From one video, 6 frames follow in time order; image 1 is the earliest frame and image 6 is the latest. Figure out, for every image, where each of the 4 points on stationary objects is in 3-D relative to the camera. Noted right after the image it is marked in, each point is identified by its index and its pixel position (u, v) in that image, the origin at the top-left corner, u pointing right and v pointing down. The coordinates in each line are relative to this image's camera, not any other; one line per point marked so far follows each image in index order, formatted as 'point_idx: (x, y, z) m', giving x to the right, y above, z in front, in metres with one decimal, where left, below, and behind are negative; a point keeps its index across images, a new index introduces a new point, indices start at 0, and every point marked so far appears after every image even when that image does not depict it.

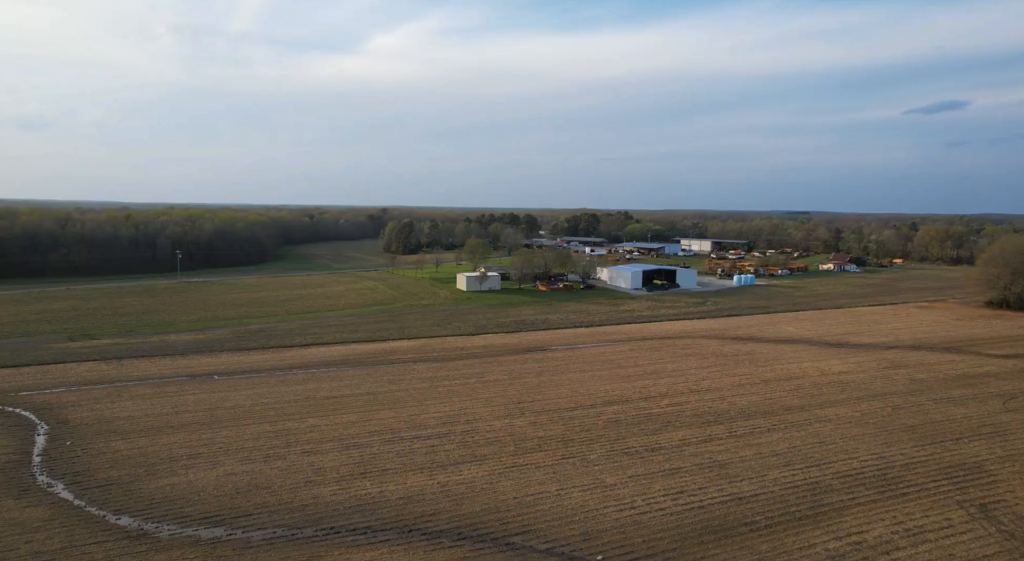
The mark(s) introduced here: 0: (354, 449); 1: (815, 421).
0: (-3.6, -4.0, +16.9) m
1: (+7.8, -3.6, +18.8) m
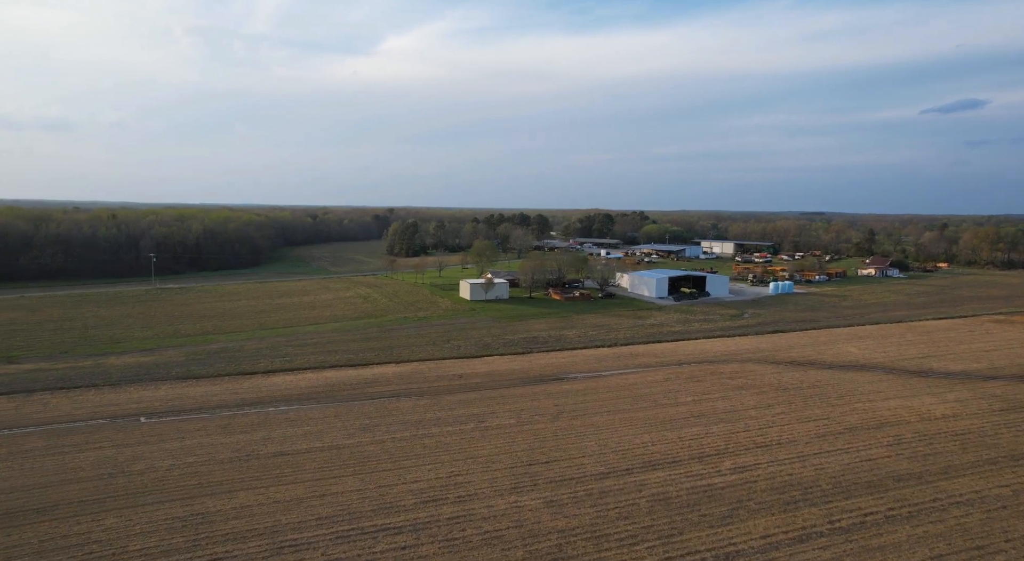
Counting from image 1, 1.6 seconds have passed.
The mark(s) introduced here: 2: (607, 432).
0: (-3.5, -4.4, +11.6) m
1: (+8.0, -4.1, +13.3) m
2: (+2.4, -3.8, +18.2) m
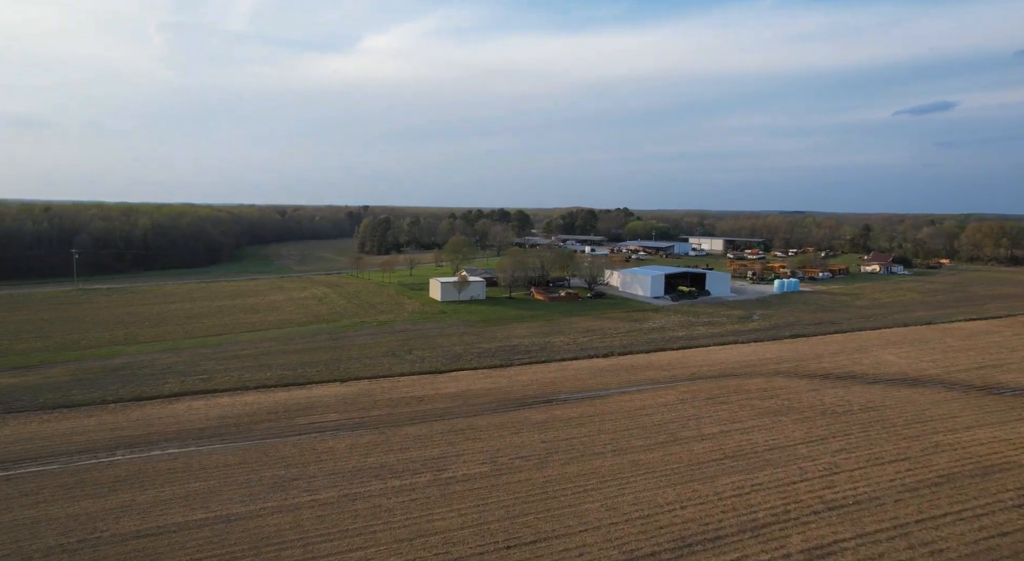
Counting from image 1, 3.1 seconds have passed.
0: (-3.8, -4.3, +6.3) m
1: (+7.6, -4.0, +8.4) m
2: (+1.9, -3.7, +13.2) m
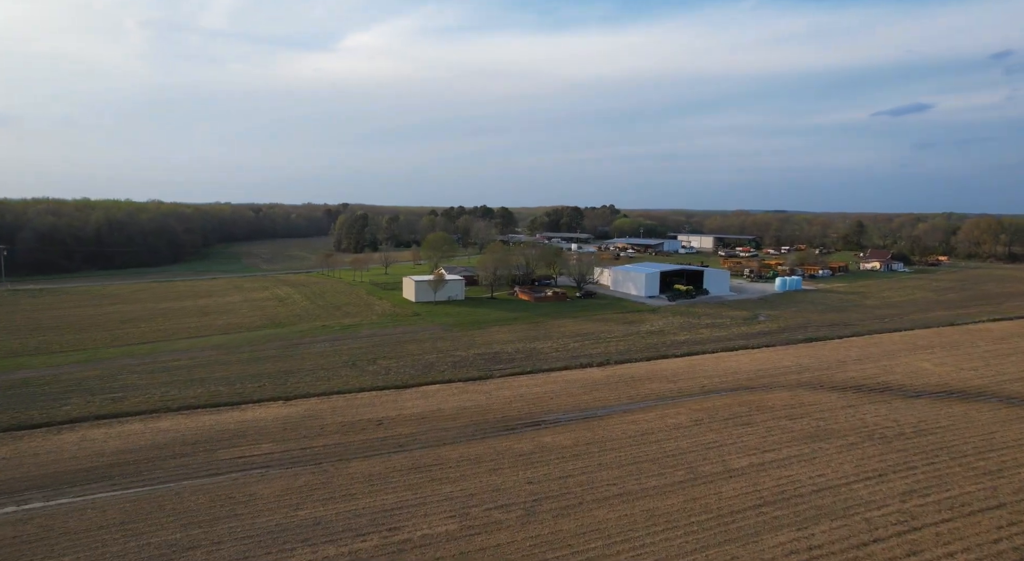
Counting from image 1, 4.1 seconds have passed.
0: (-4.0, -4.2, +2.8) m
1: (+7.4, -3.9, +5.1) m
2: (+1.6, -3.6, +9.8) m
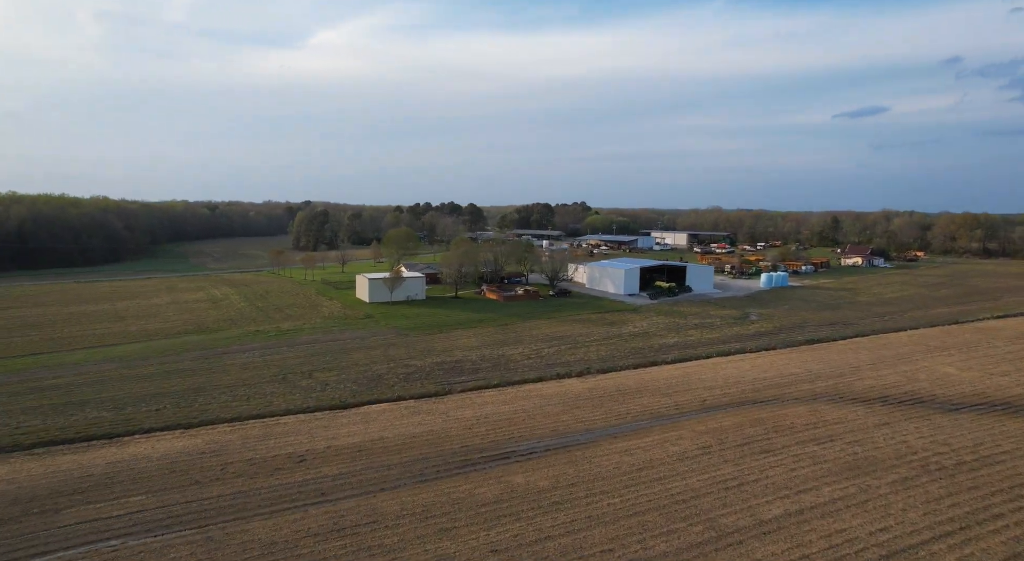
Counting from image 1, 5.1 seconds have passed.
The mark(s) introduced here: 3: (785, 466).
0: (-4.1, -4.1, -0.7) m
1: (+7.2, -3.7, +2.0) m
2: (+1.2, -3.5, +6.5) m
3: (+4.5, -3.1, +11.9) m
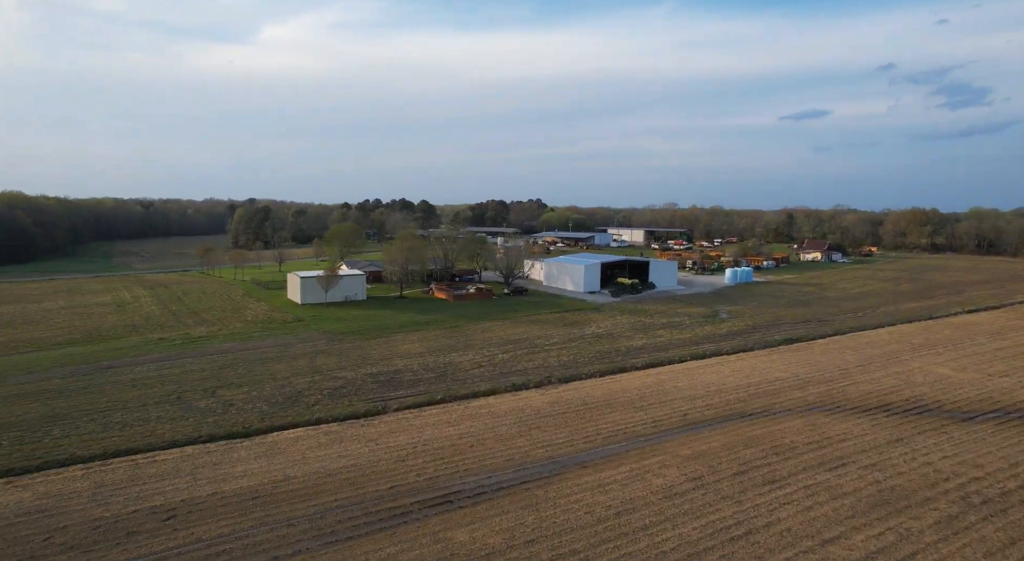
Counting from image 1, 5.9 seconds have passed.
0: (-4.0, -4.1, -3.7) m
1: (+7.1, -3.6, -0.2) m
2: (+0.8, -3.4, +3.8) m
3: (+3.8, -2.9, +9.5) m
